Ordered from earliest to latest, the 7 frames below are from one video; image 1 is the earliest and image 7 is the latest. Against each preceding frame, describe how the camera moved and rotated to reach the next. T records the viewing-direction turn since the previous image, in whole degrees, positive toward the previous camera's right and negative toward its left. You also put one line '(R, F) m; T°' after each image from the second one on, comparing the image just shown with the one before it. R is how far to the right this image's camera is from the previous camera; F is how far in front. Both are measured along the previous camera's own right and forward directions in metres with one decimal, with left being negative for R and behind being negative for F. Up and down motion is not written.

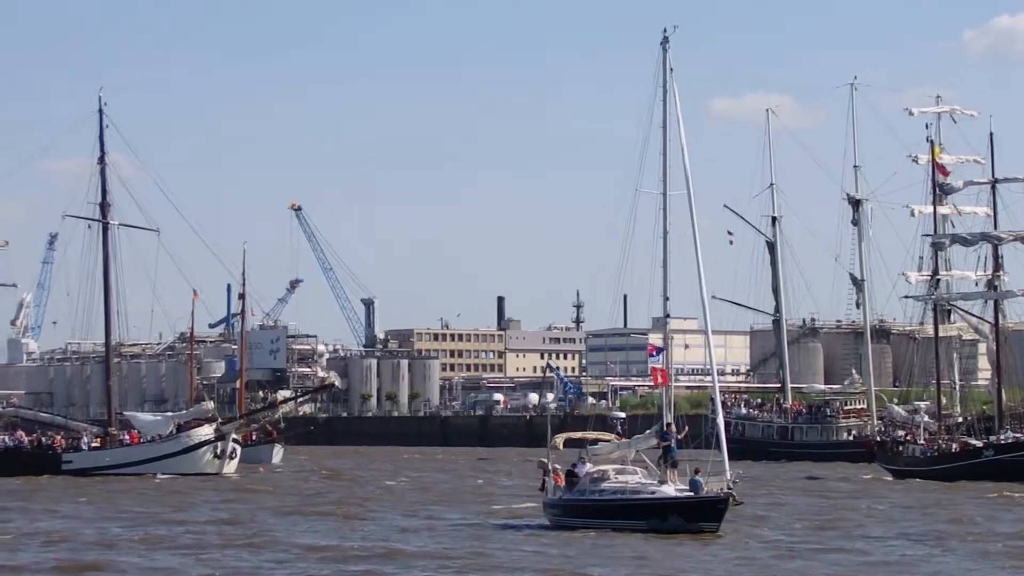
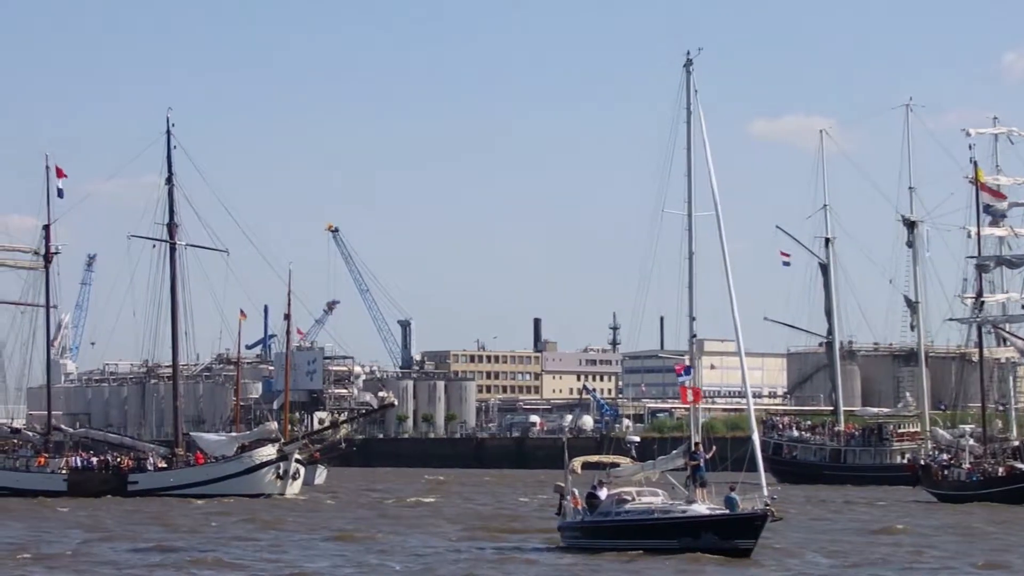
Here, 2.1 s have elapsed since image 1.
(+0.1, +1.7) m; -1°
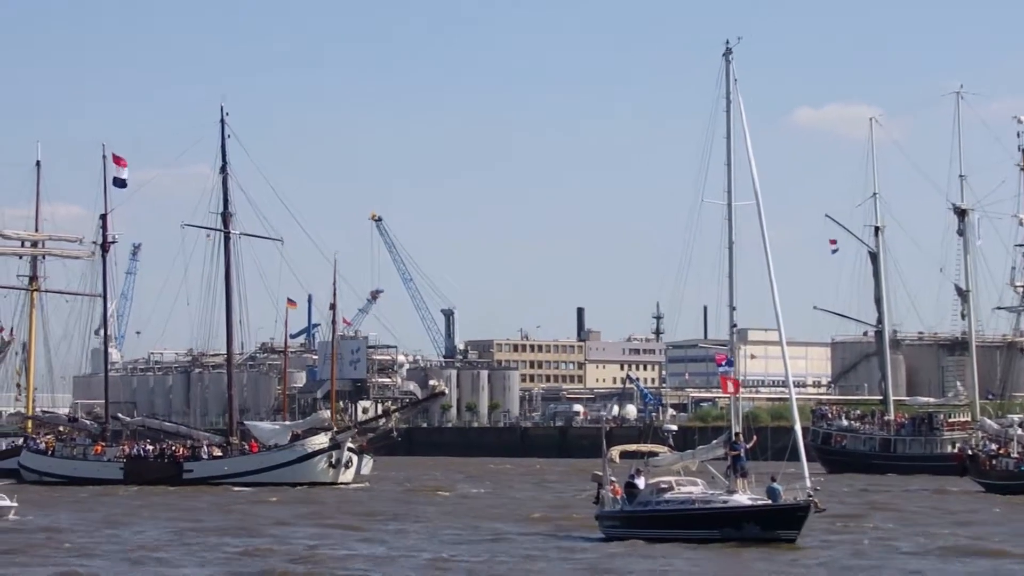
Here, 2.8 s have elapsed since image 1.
(+0.2, +1.2) m; -1°
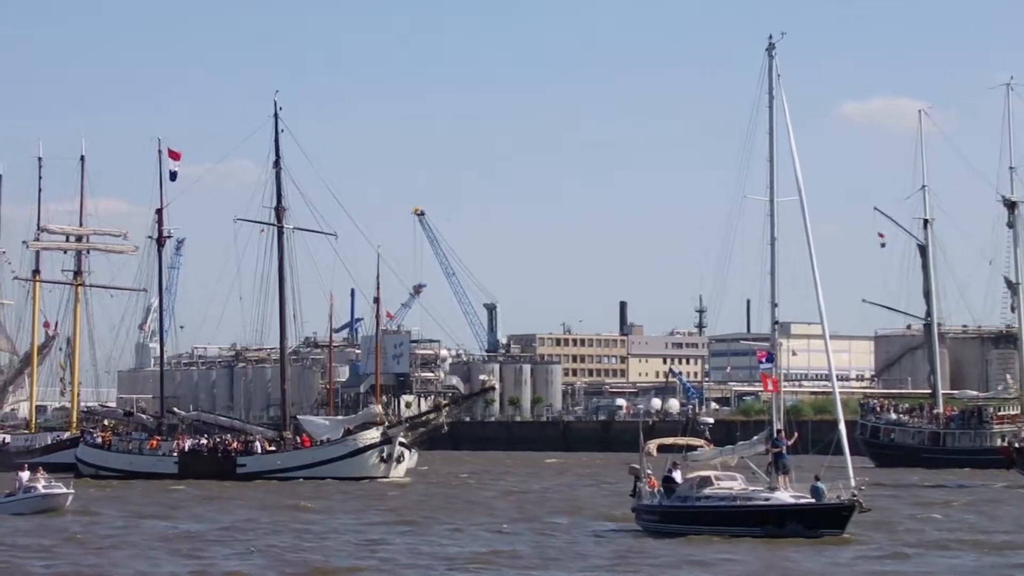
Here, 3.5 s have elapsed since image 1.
(+0.2, -0.9) m; -1°
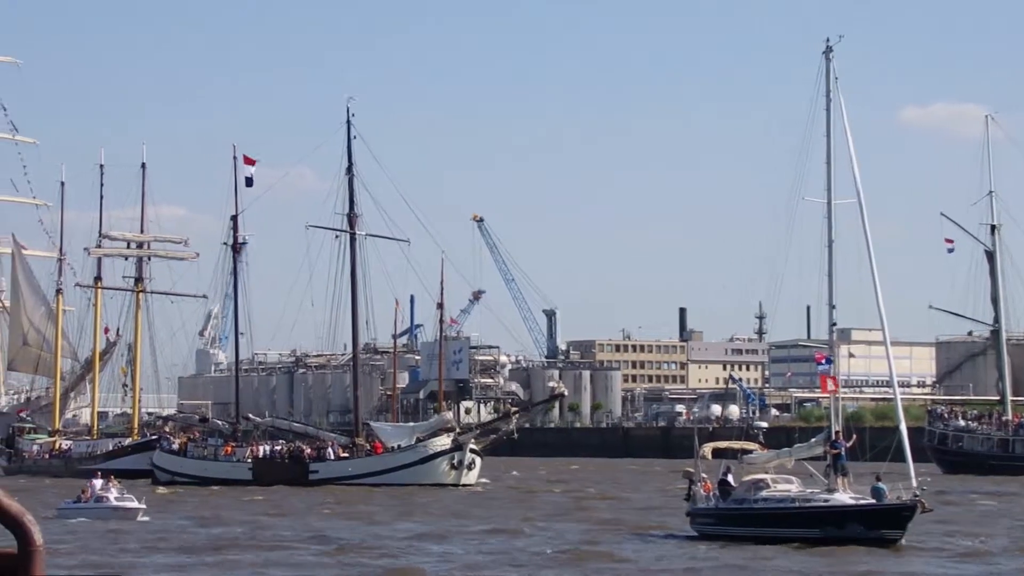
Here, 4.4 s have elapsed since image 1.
(0.0, -1.4) m; -2°
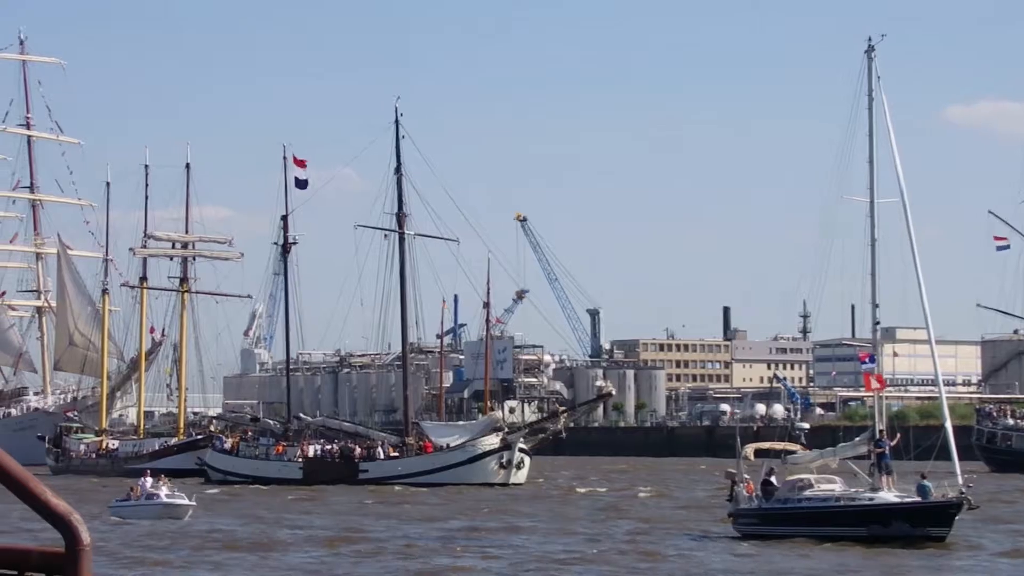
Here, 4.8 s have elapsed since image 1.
(0.0, -0.3) m; -1°
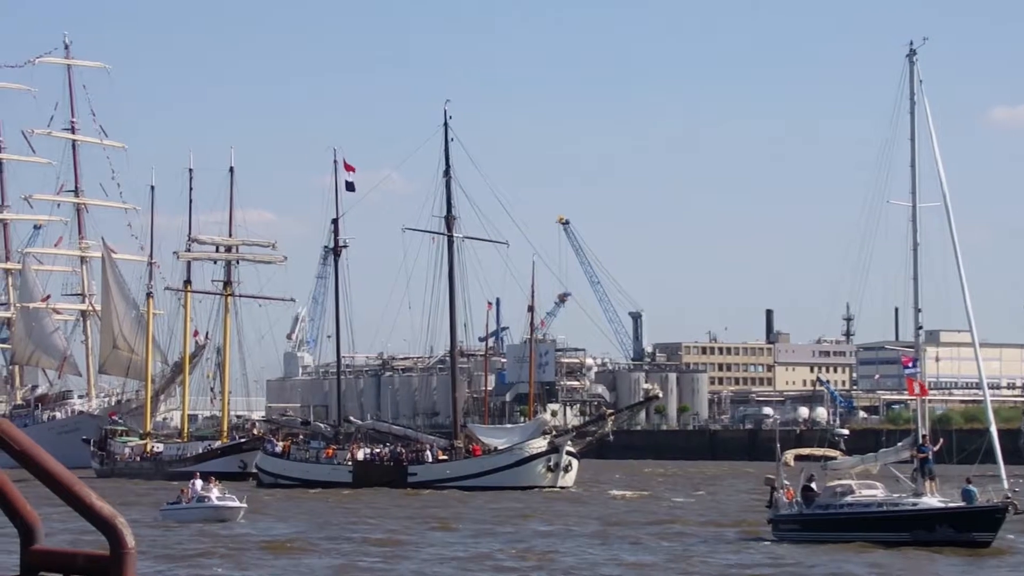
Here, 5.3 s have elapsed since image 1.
(0.0, -0.2) m; -1°
